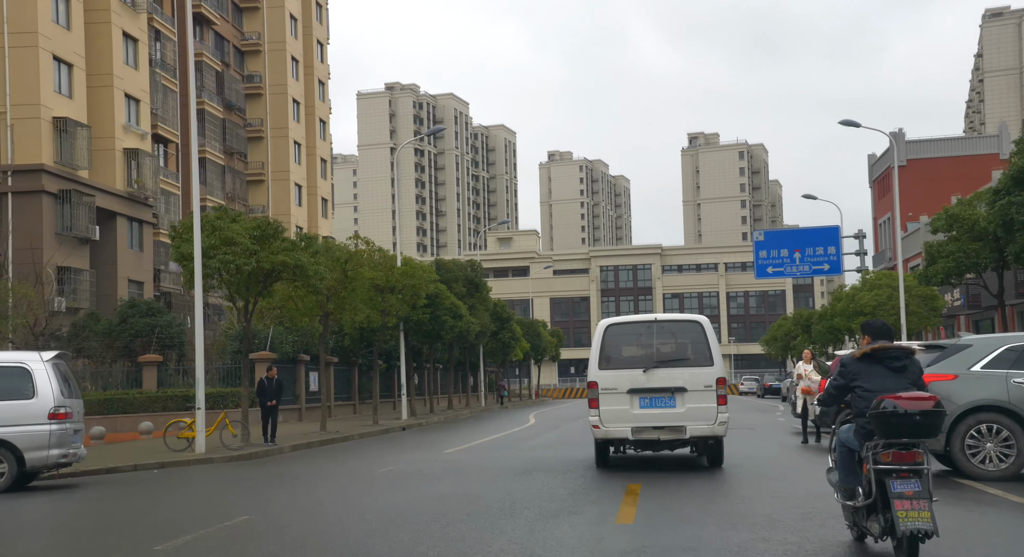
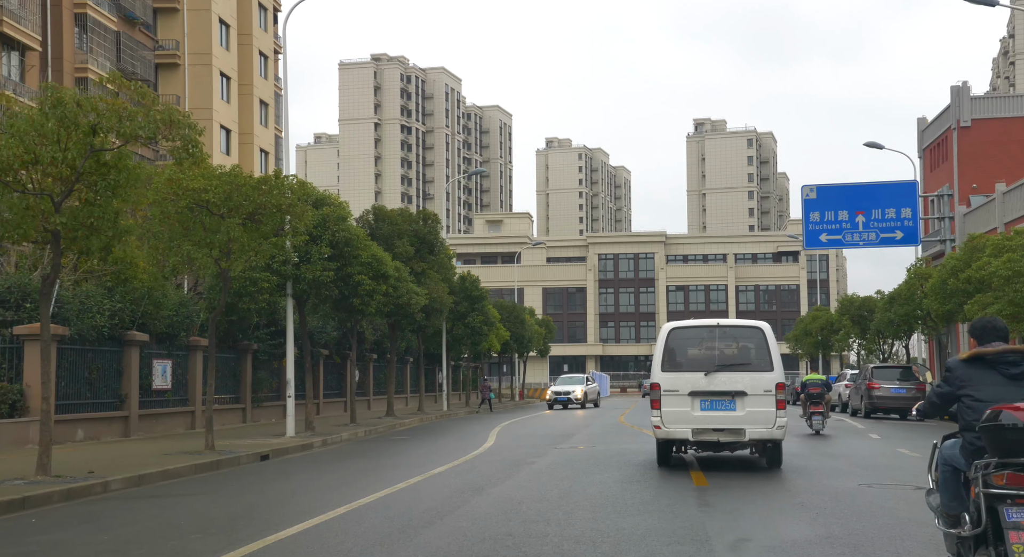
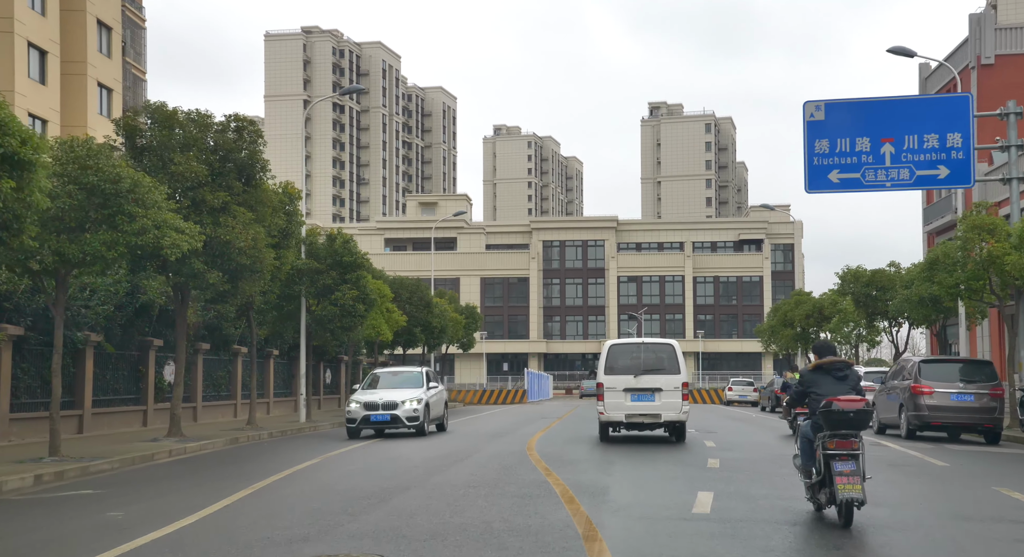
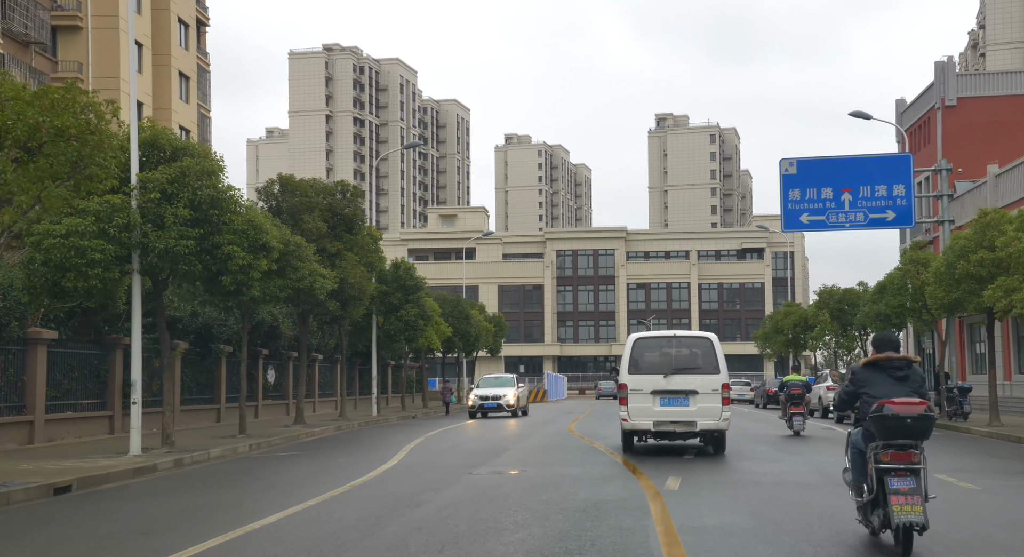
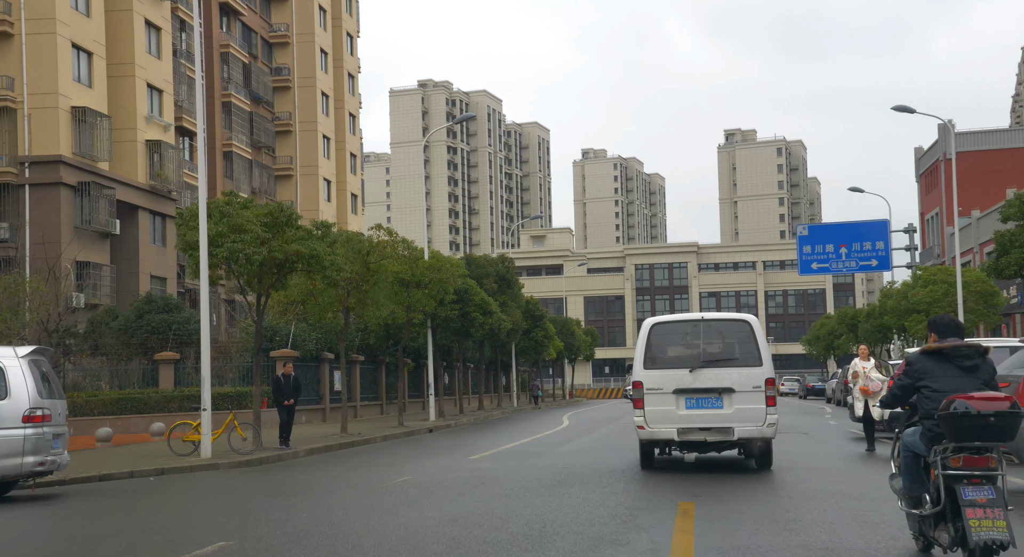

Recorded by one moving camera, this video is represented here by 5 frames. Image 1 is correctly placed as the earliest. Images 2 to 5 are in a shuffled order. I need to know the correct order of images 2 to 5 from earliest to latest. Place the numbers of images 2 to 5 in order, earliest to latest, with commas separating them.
5, 2, 4, 3
